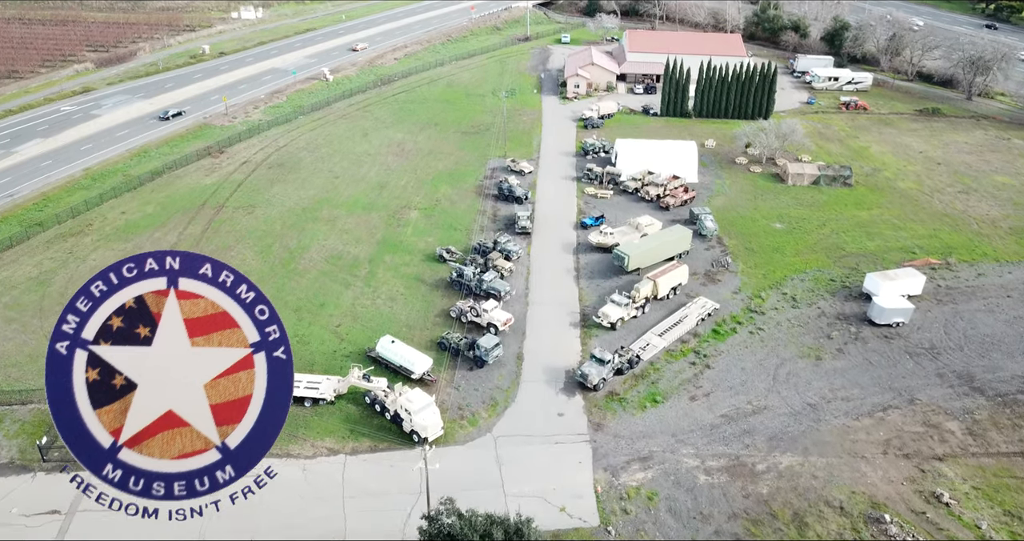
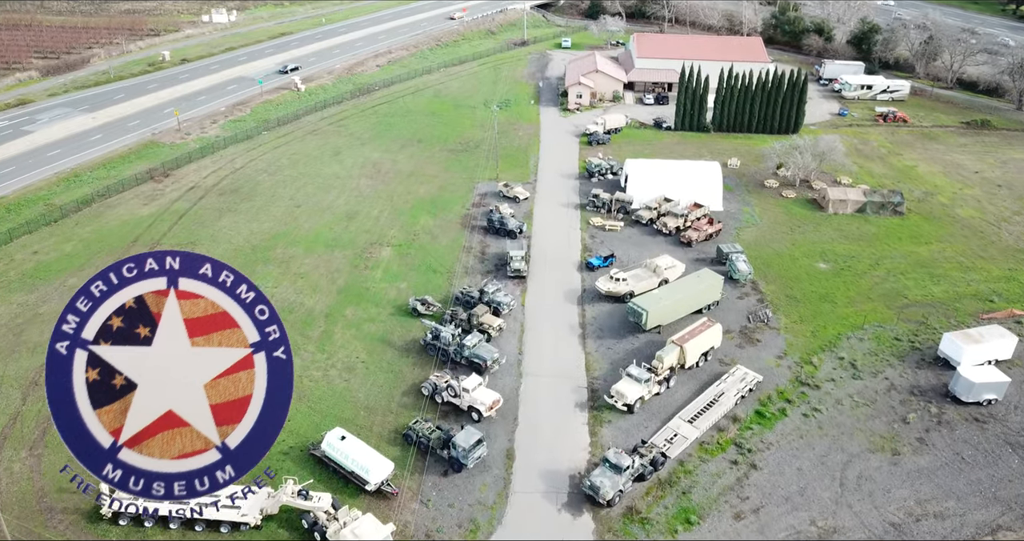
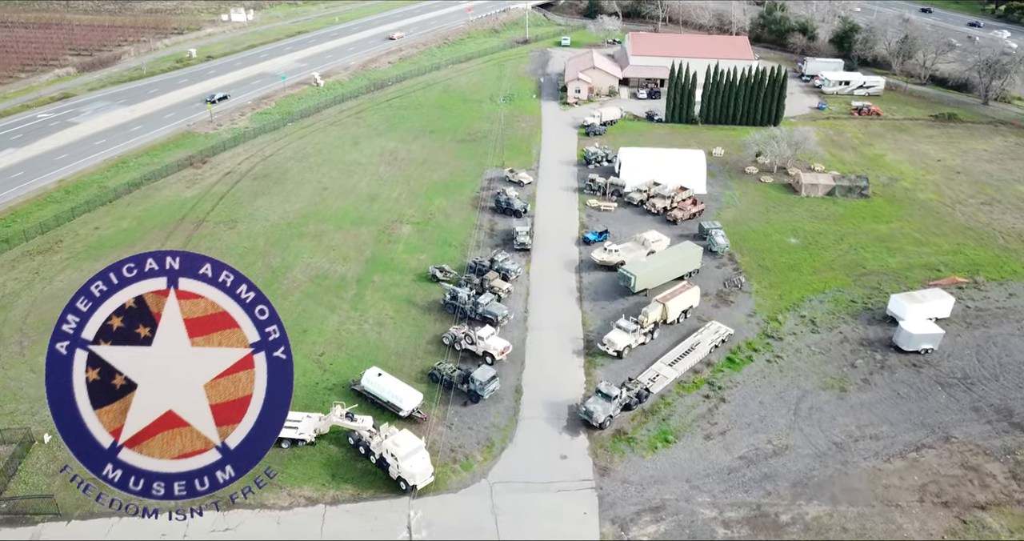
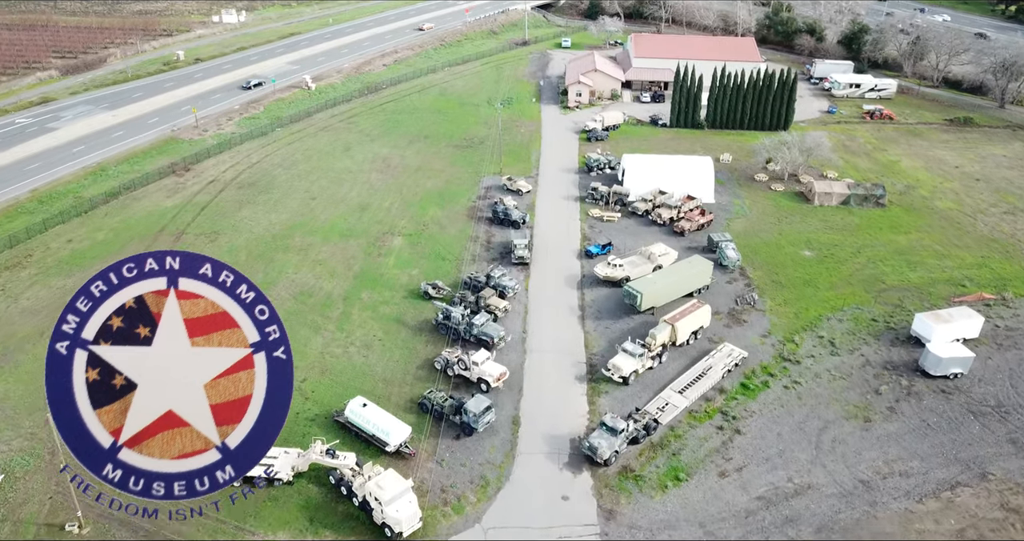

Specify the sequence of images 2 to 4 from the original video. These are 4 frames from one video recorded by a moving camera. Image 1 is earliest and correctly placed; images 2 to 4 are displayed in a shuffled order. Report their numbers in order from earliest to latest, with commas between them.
3, 4, 2
